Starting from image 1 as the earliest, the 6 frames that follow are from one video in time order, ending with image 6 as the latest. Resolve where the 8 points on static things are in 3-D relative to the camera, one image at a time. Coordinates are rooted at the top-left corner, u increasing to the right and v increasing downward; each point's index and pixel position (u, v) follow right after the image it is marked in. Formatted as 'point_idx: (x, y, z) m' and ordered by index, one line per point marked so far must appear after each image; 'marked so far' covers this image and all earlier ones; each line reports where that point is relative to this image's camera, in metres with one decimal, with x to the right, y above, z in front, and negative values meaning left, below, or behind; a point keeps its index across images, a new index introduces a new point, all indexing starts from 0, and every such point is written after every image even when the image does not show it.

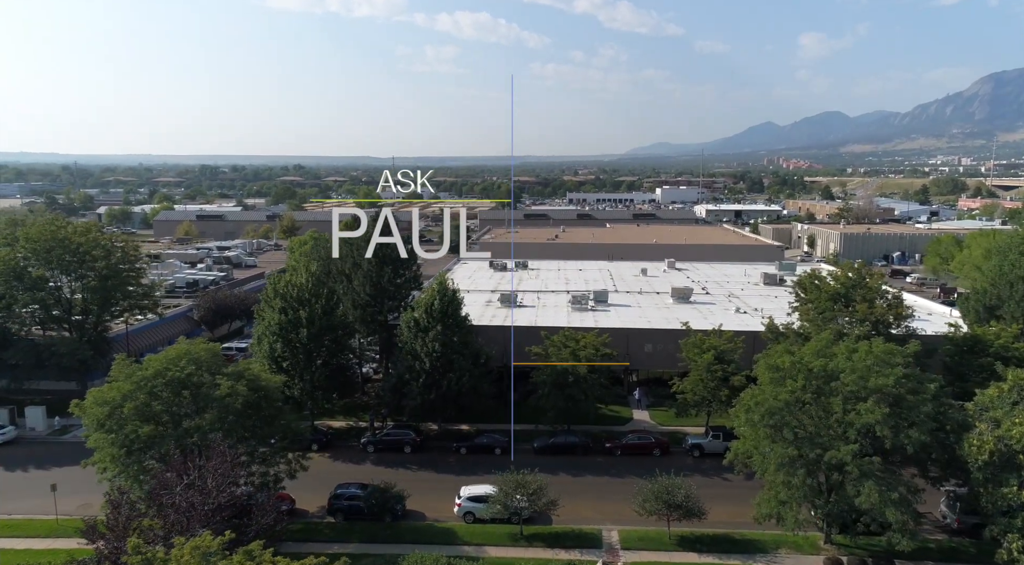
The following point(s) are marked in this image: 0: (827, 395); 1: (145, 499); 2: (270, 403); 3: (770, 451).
0: (+7.9, -2.8, +15.8) m
1: (-8.4, -4.9, +14.4) m
2: (-7.1, -3.5, +18.4) m
3: (+6.4, -4.2, +15.7) m
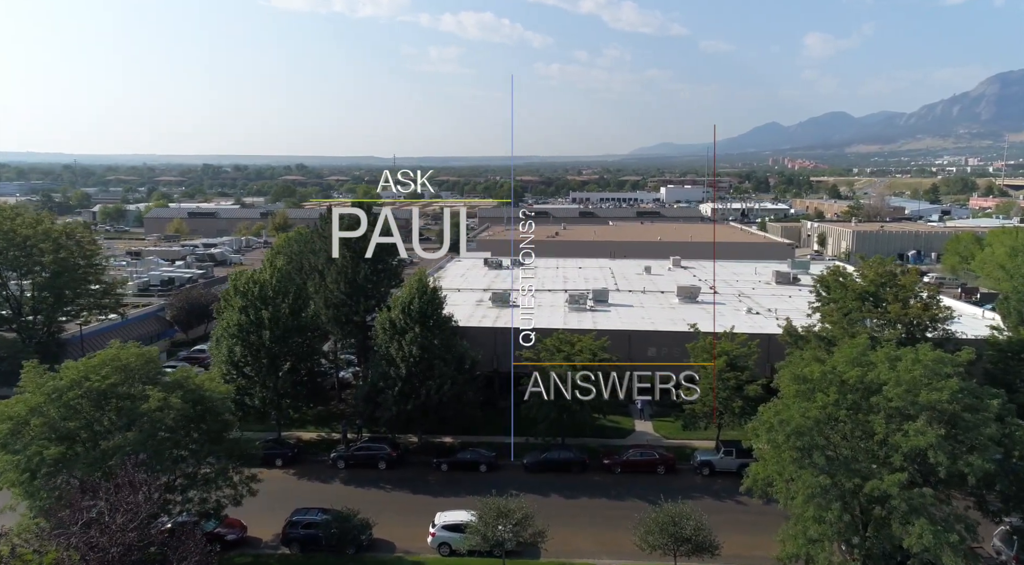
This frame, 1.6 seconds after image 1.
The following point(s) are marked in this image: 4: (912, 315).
0: (+7.4, -2.7, +13.2) m
1: (-8.9, -4.8, +11.9) m
2: (-7.5, -3.4, +16.0) m
3: (+5.9, -4.1, +13.1) m
4: (+12.0, -1.0, +19.0) m
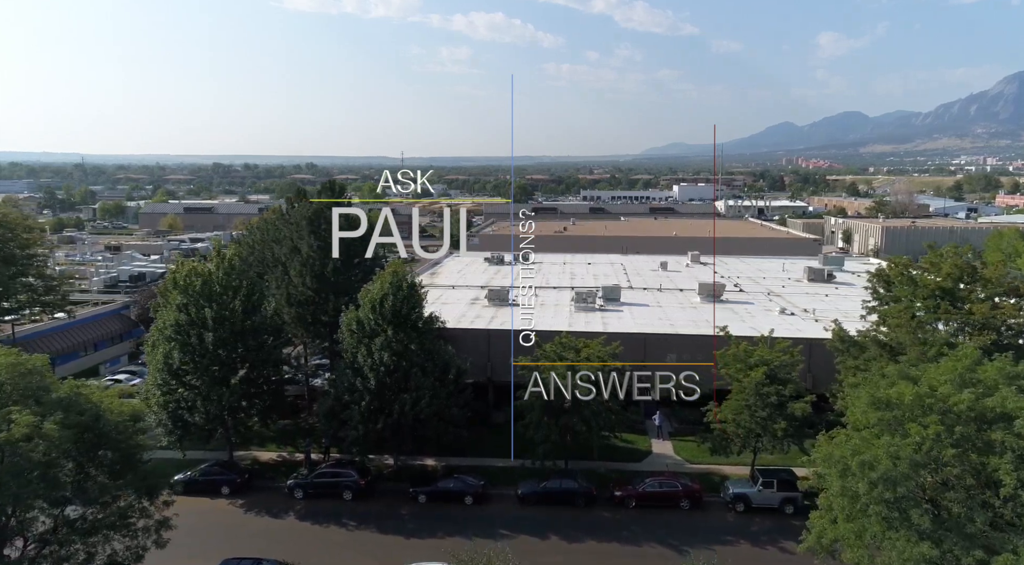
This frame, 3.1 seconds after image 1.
0: (+7.0, -2.5, +9.5) m
1: (-9.2, -4.6, +8.4) m
2: (-7.8, -3.2, +12.4) m
3: (+5.6, -3.9, +9.4) m
4: (+11.8, -0.8, +15.2) m
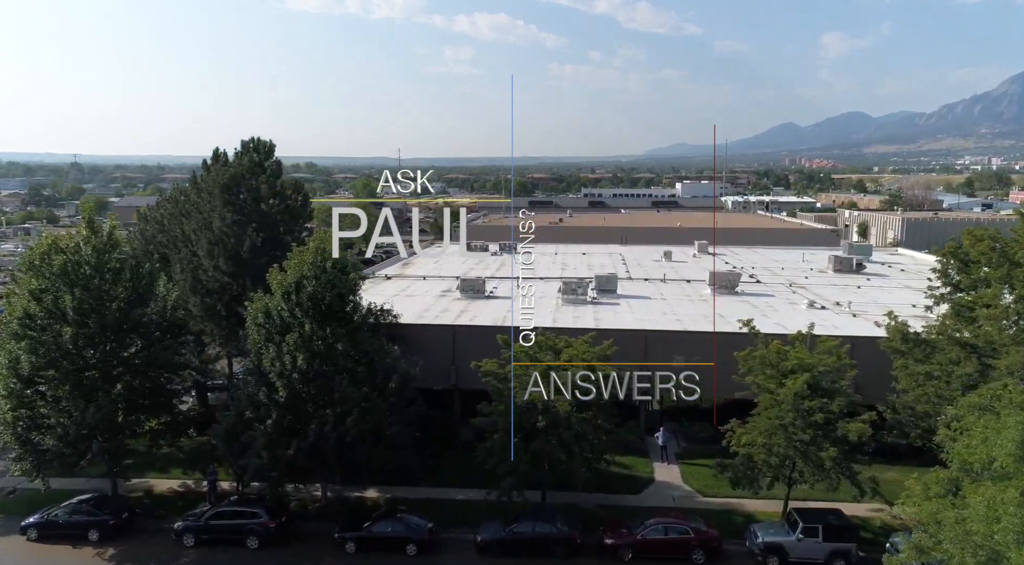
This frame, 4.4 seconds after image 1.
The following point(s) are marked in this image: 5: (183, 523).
0: (+6.1, -2.1, +5.2) m
1: (-10.2, -4.1, +4.2) m
2: (-8.7, -2.7, +8.2) m
3: (+4.6, -3.4, +5.1) m
4: (+10.9, -0.4, +10.9) m
5: (-7.0, -5.1, +13.5) m
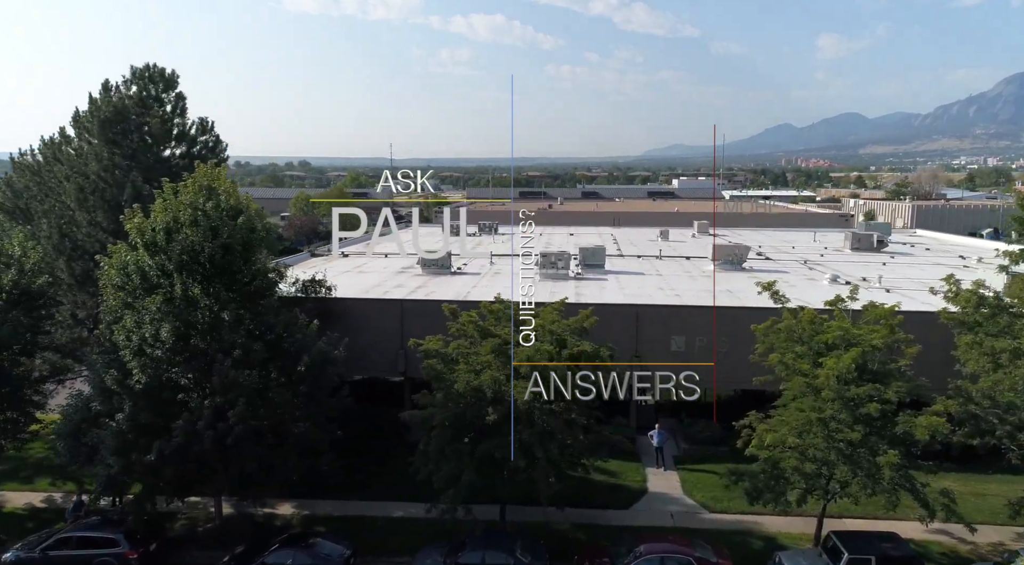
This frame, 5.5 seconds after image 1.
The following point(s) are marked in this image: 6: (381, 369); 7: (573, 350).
0: (+5.3, -1.2, +1.8) m
1: (-11.0, -3.3, +0.7) m
2: (-9.6, -1.9, +4.7) m
3: (+3.8, -2.6, +1.7) m
4: (+10.0, +0.5, +7.5) m
5: (-7.9, -4.3, +10.1) m
6: (-3.0, -2.0, +14.7) m
7: (+0.3, -1.1, +10.3) m
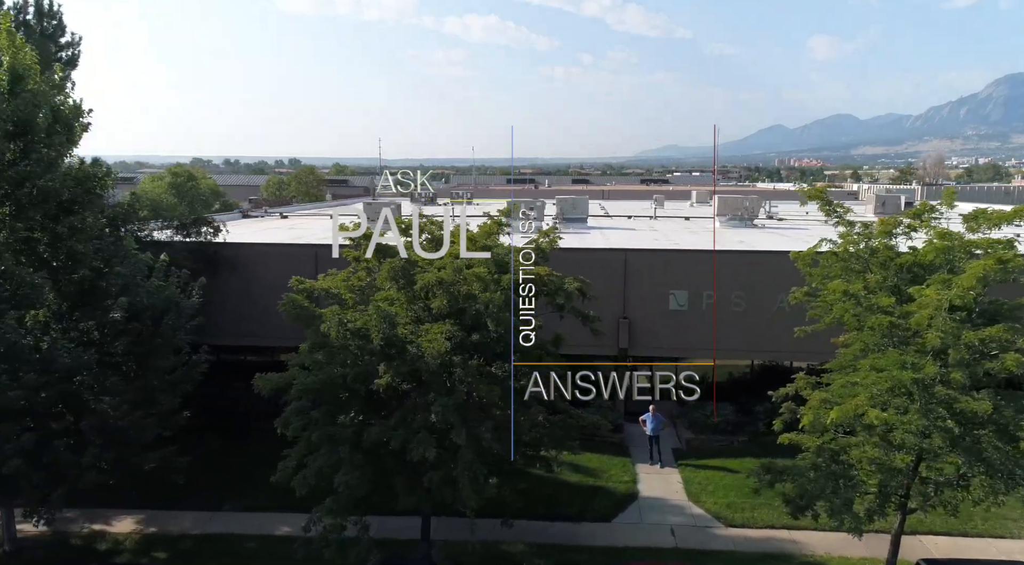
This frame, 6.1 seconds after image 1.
0: (+4.5, -0.1, -1.8) m
1: (-11.8, -2.2, -3.0) m
2: (-10.4, -0.8, +1.1) m
3: (+3.0, -1.4, -1.8) m
4: (+9.2, +1.6, +4.0) m
5: (-8.8, -3.2, +6.4) m
6: (-4.0, -0.9, +11.0) m
7: (-0.6, 0.0, +6.7) m
